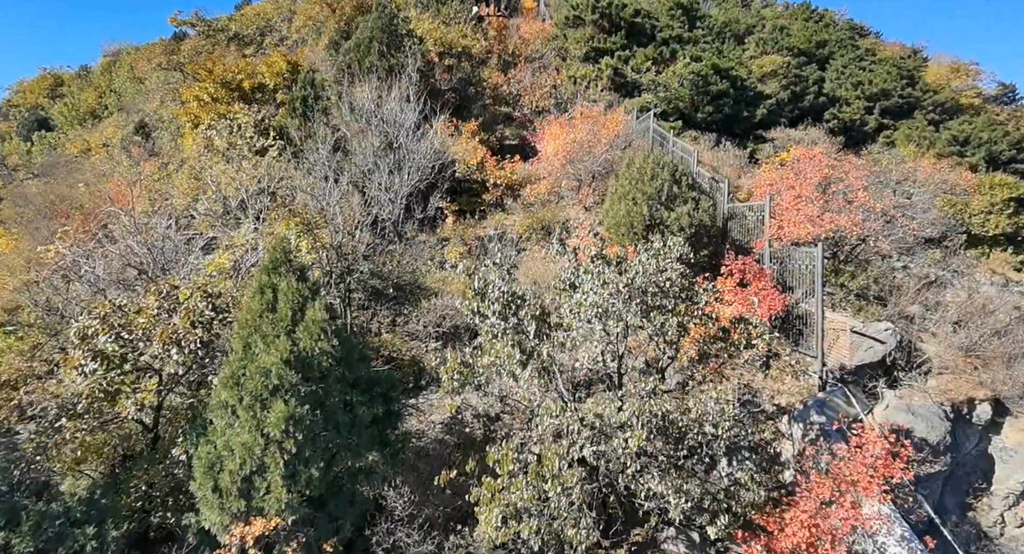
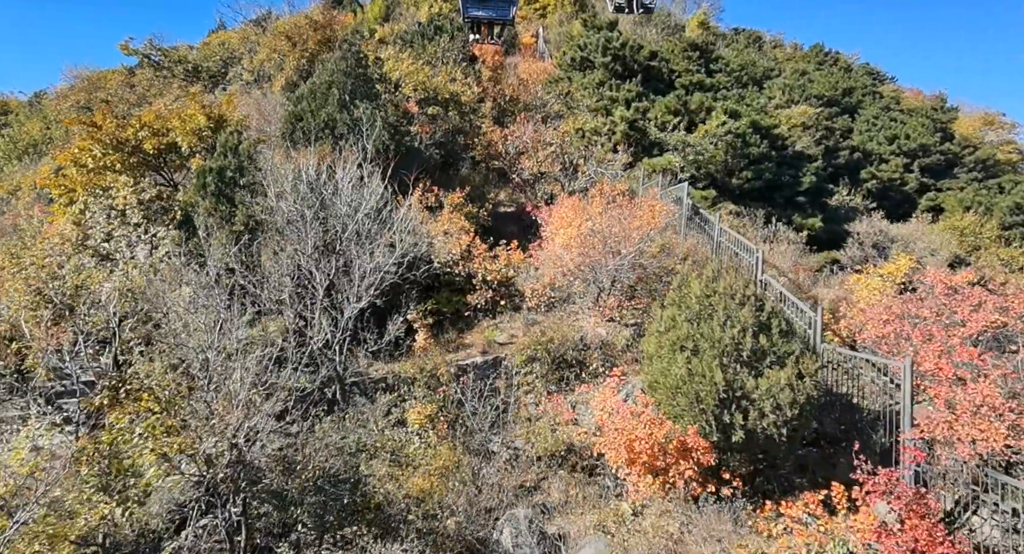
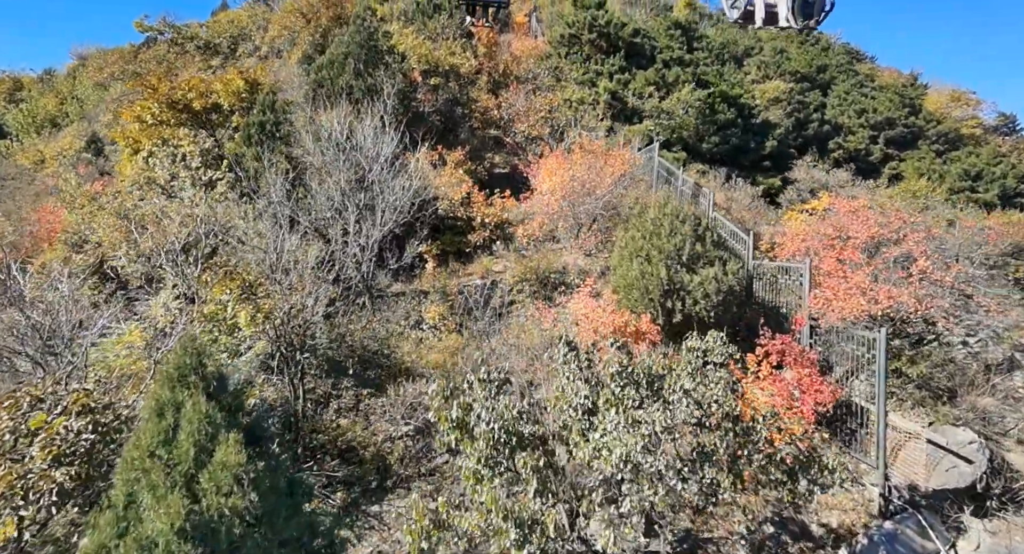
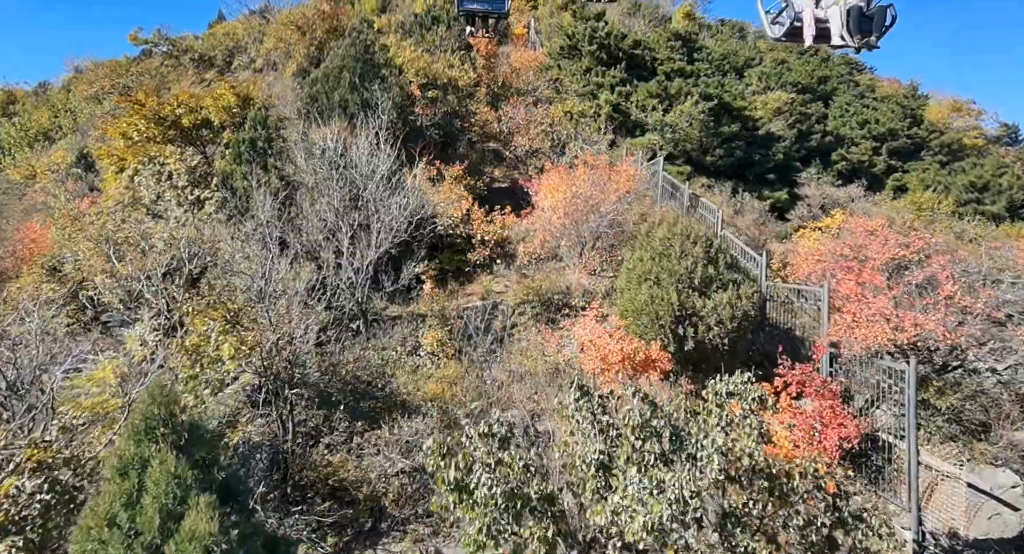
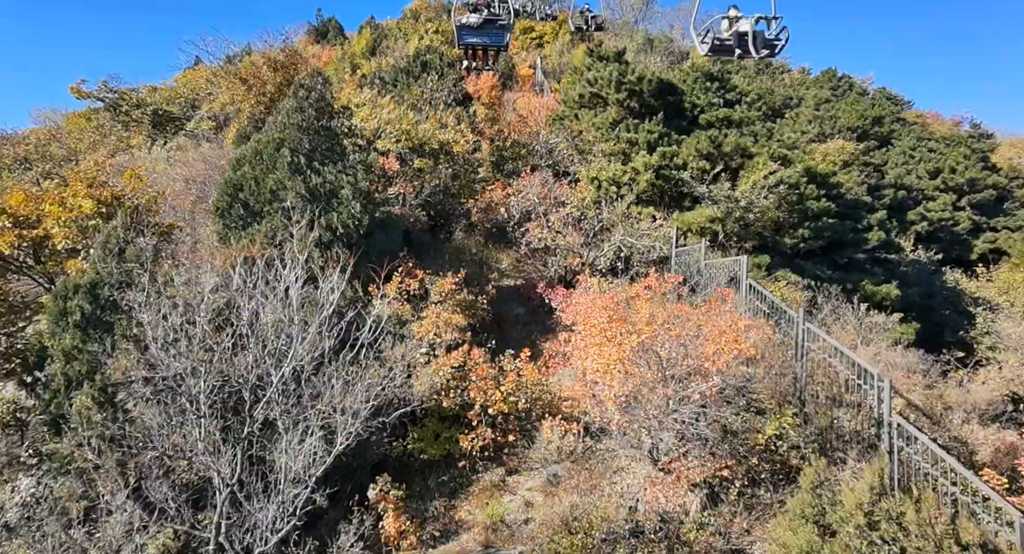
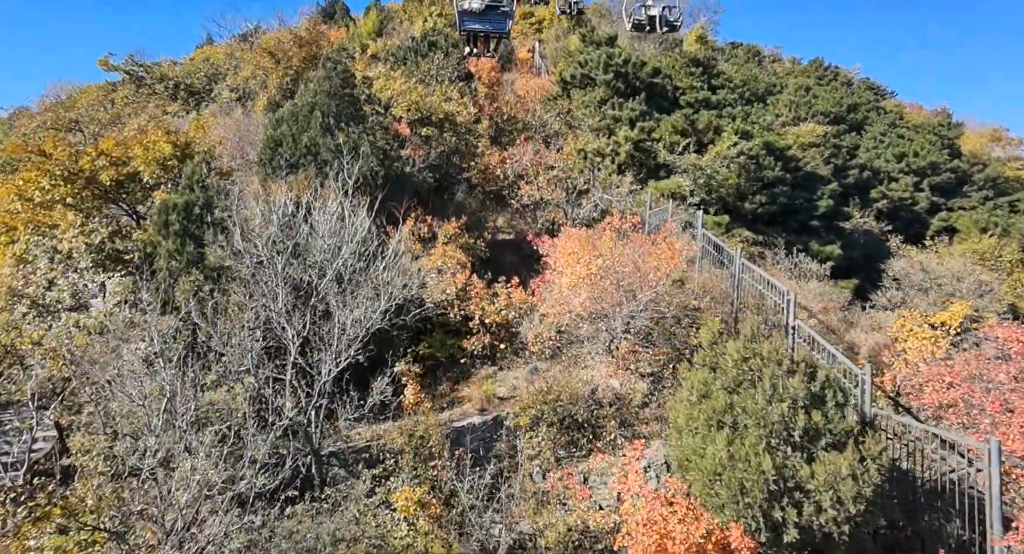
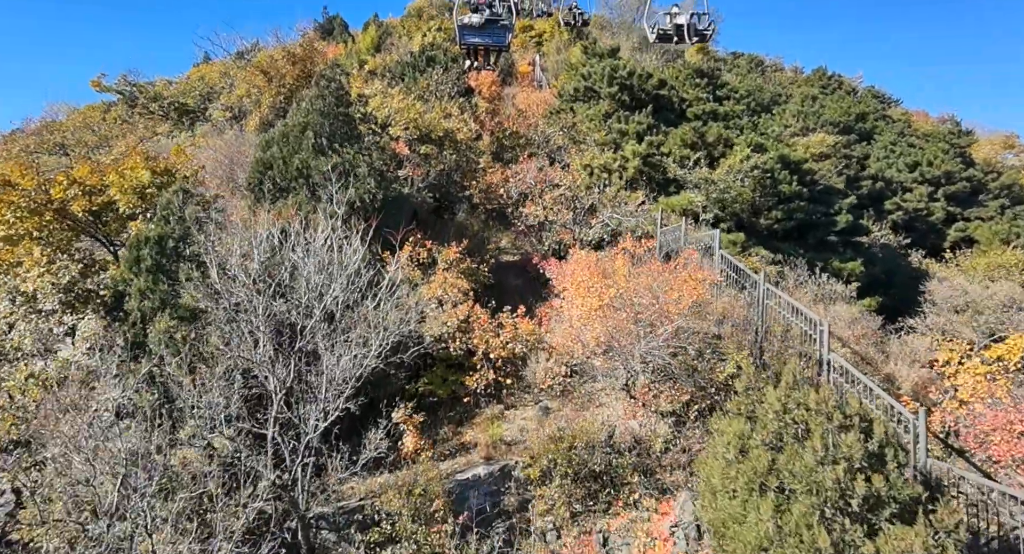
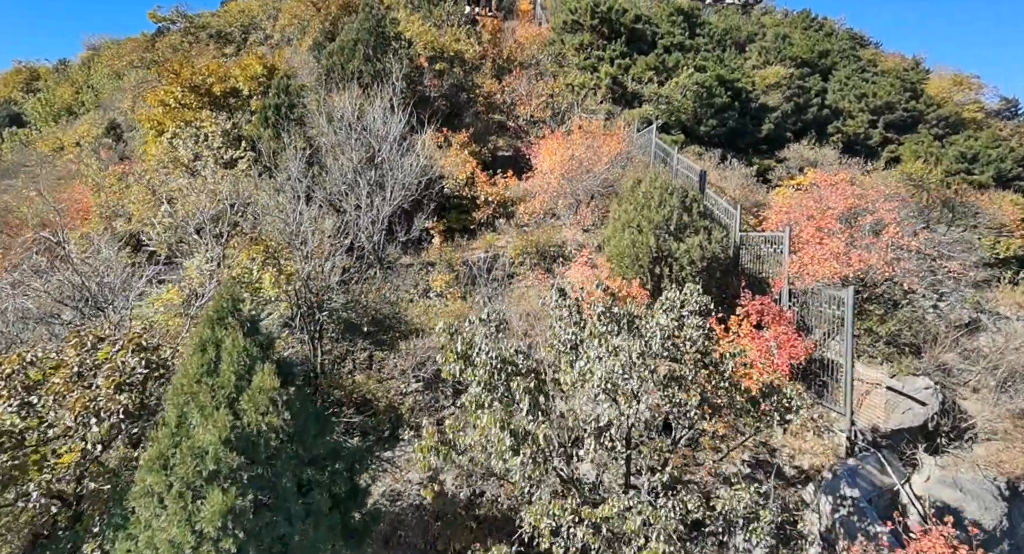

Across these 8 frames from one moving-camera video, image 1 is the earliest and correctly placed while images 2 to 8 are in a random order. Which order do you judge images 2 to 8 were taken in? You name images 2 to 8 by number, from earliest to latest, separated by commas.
8, 3, 4, 2, 6, 7, 5
